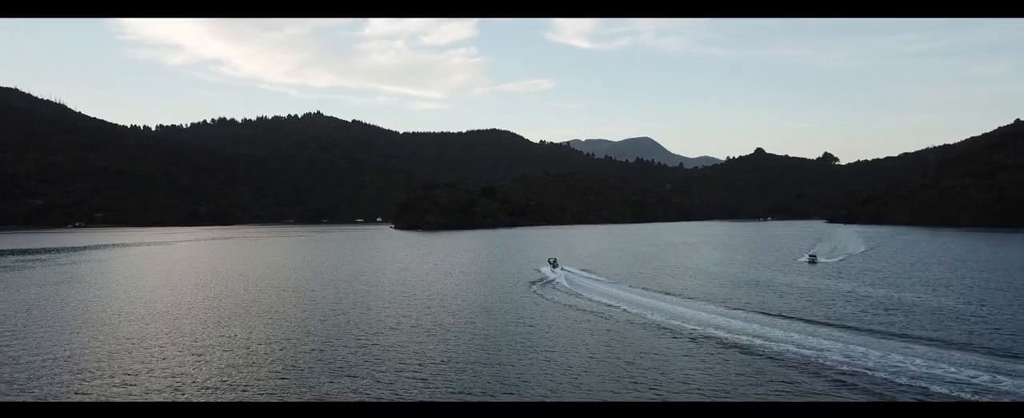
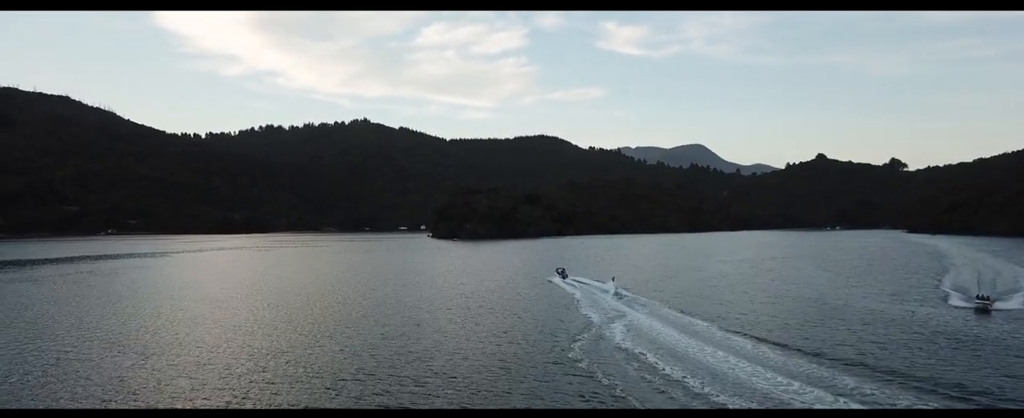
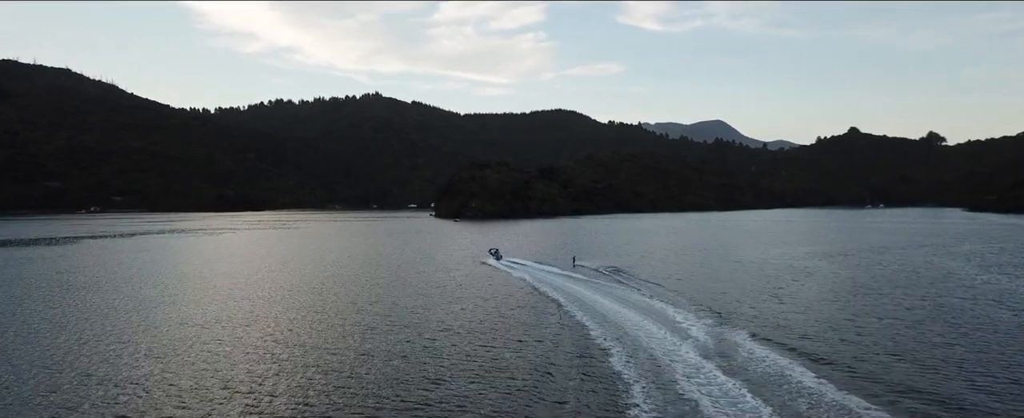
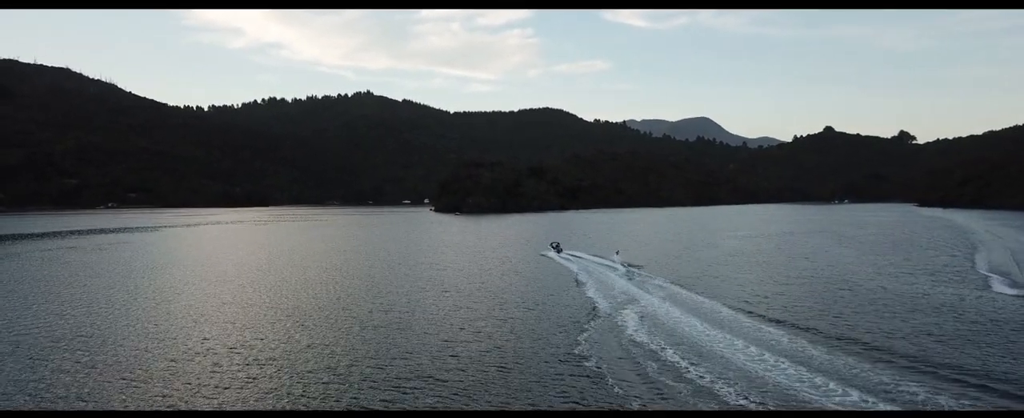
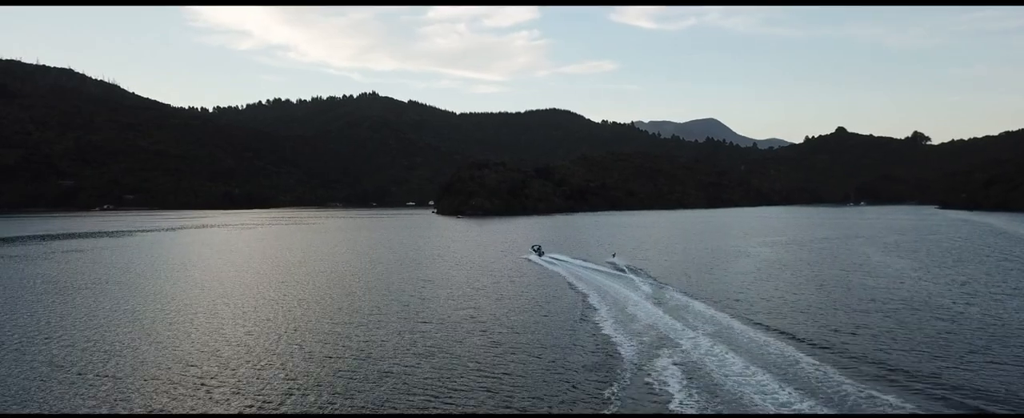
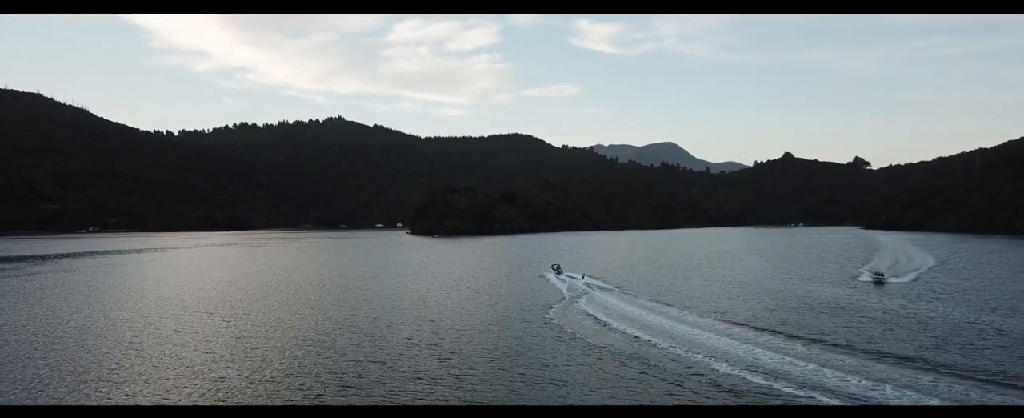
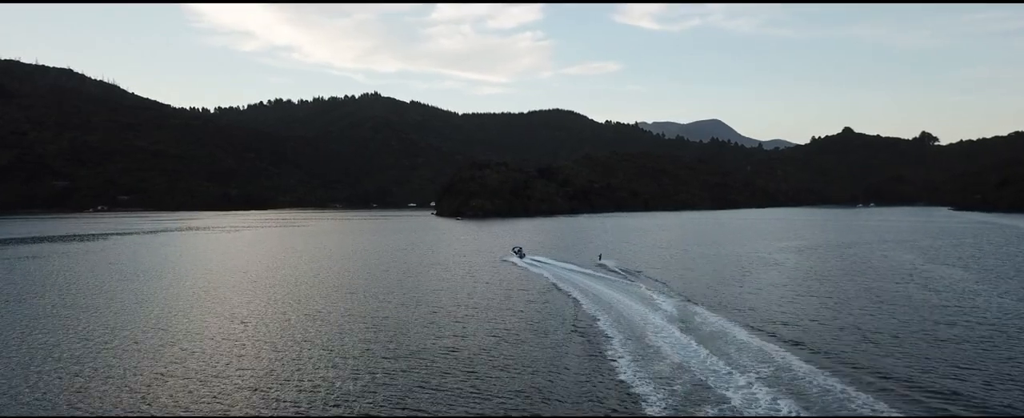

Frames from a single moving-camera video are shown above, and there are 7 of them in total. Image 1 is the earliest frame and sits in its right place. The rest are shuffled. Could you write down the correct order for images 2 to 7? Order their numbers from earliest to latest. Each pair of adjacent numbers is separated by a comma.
6, 2, 4, 5, 7, 3
